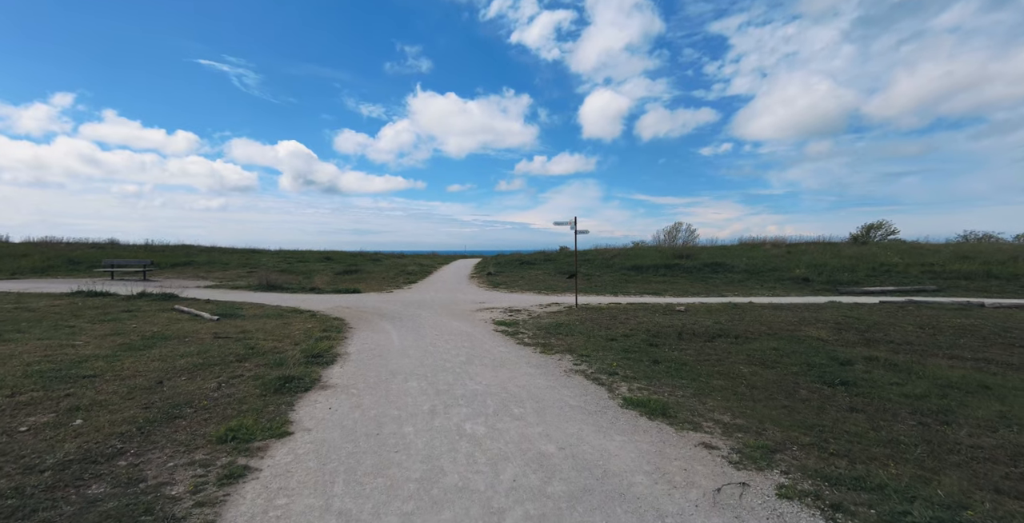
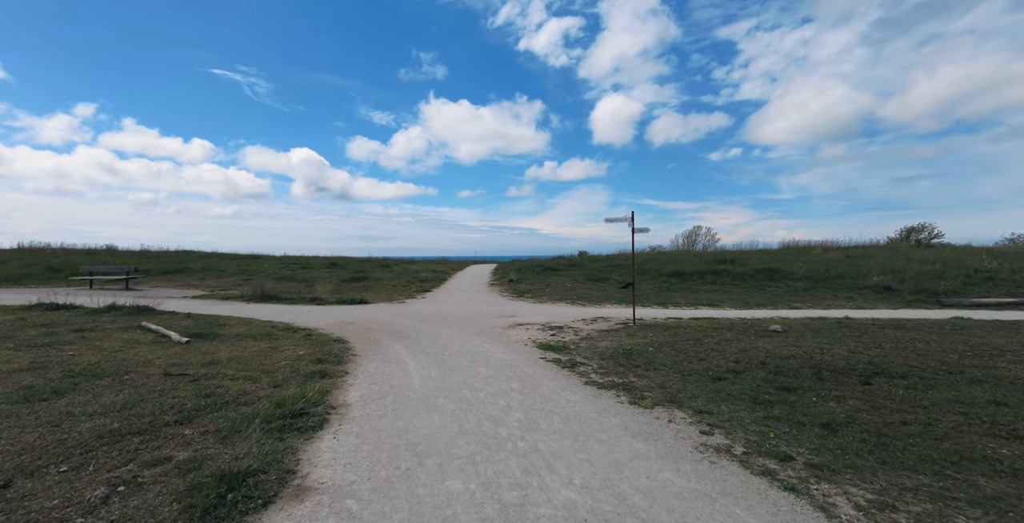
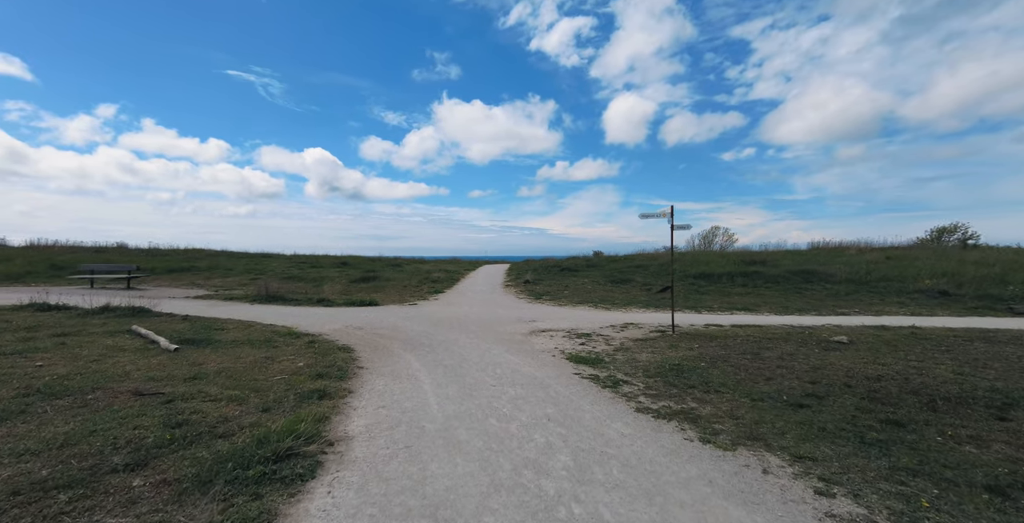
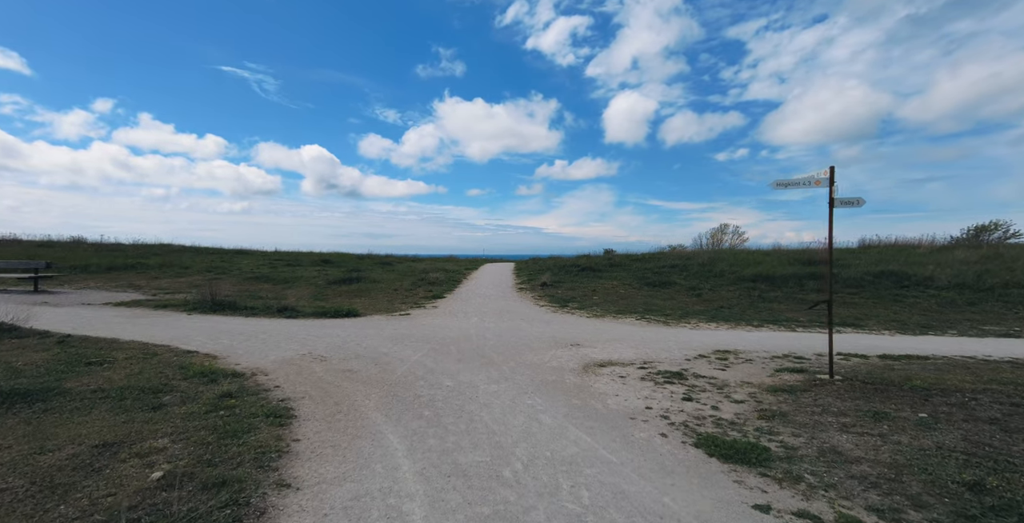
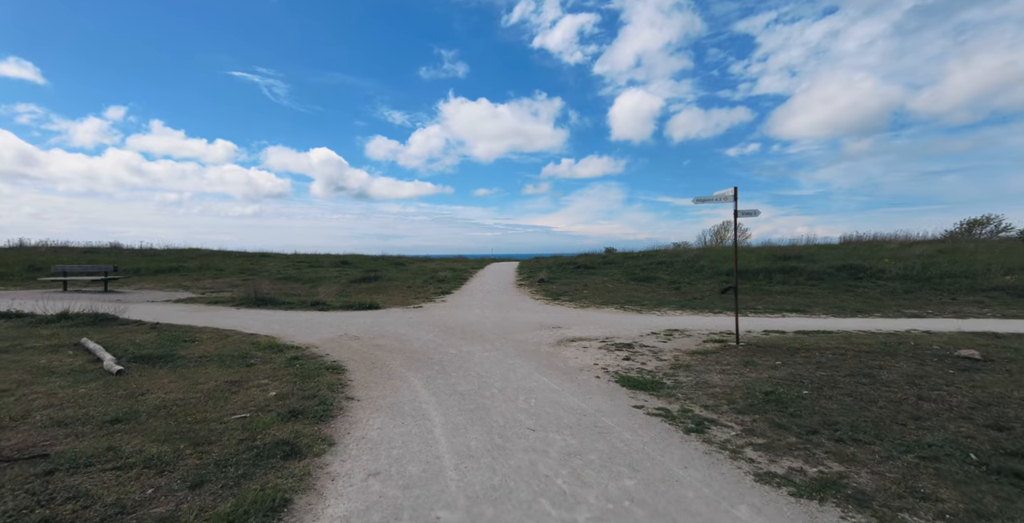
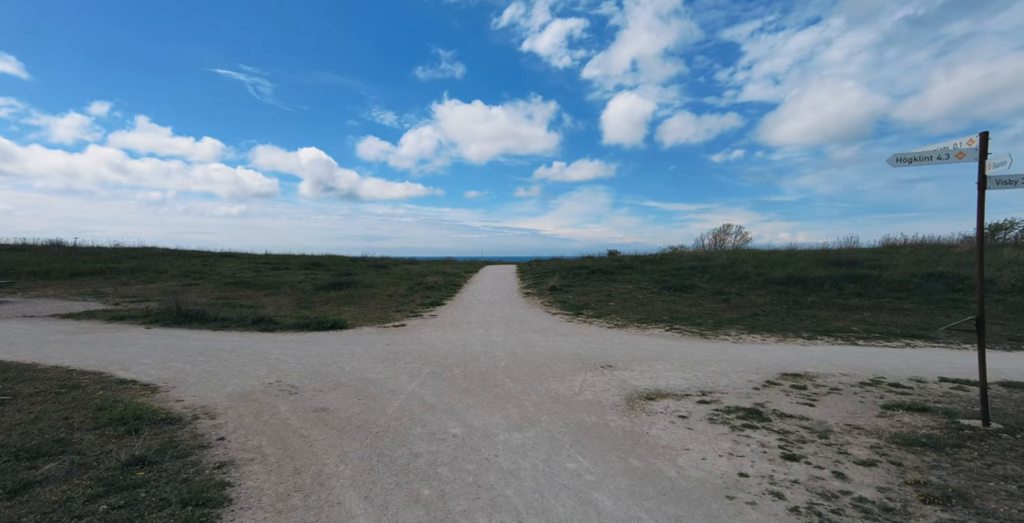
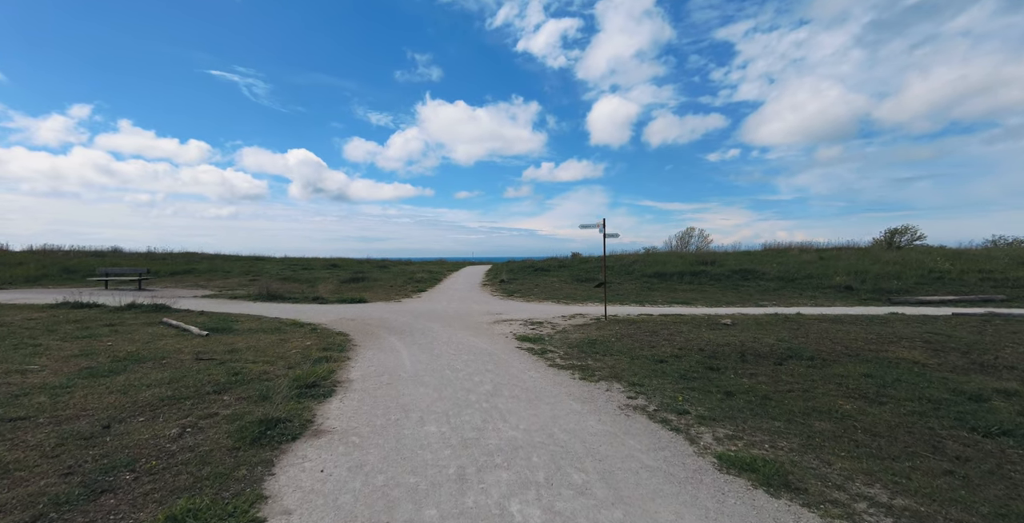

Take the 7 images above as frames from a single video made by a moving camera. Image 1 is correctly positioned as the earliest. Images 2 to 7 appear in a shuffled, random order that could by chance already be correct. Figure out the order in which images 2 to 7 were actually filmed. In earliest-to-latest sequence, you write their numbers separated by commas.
7, 2, 3, 5, 4, 6
